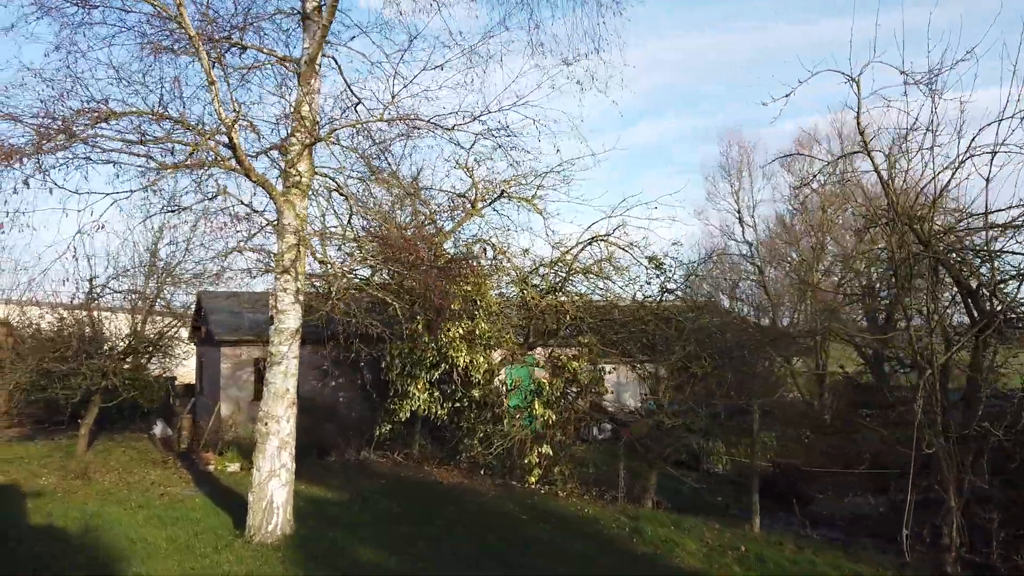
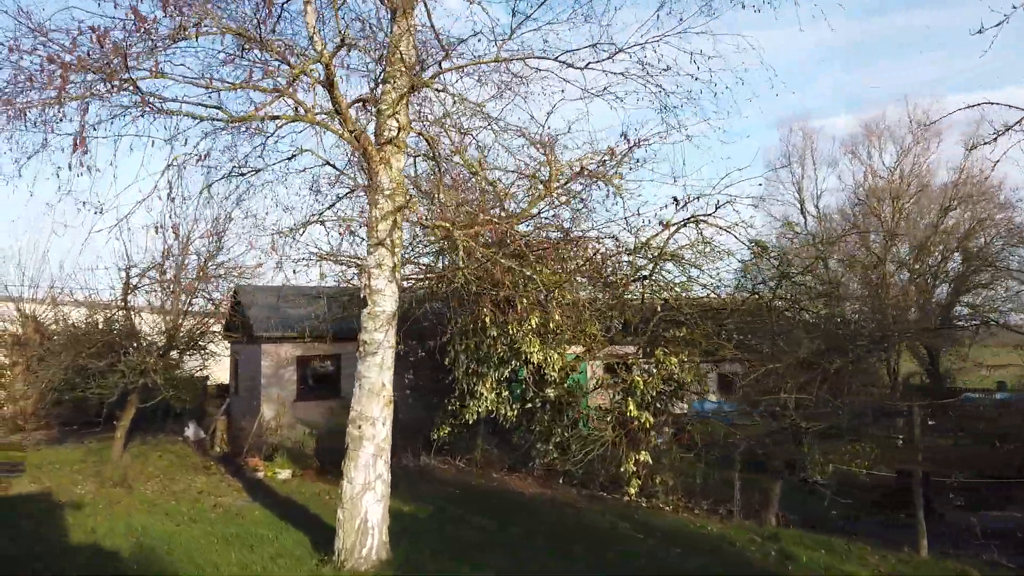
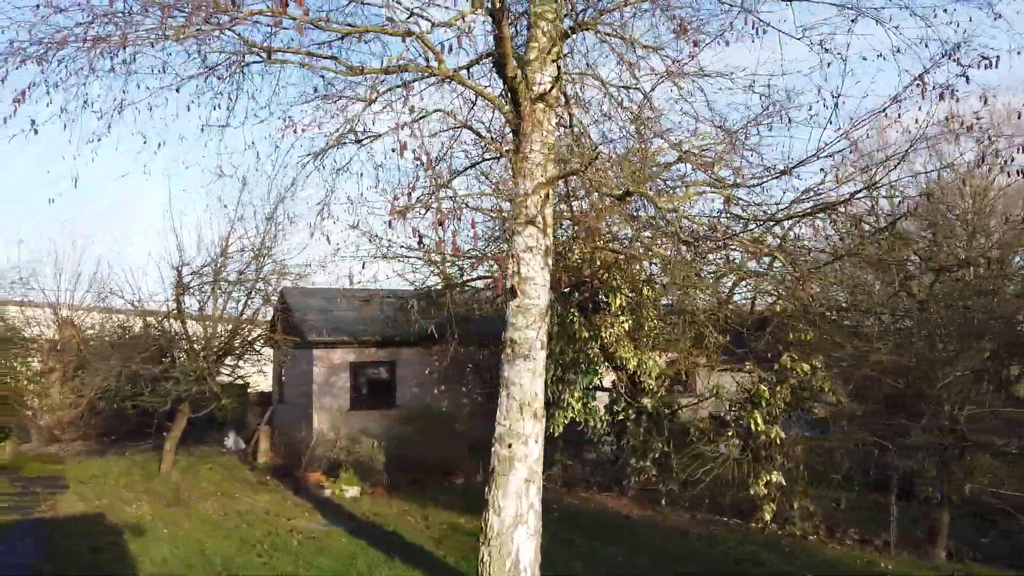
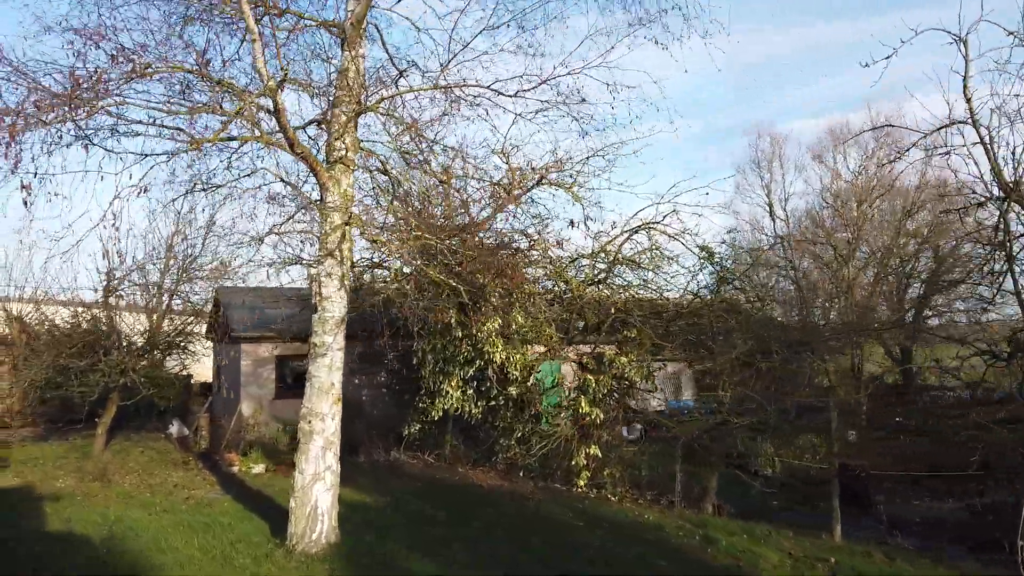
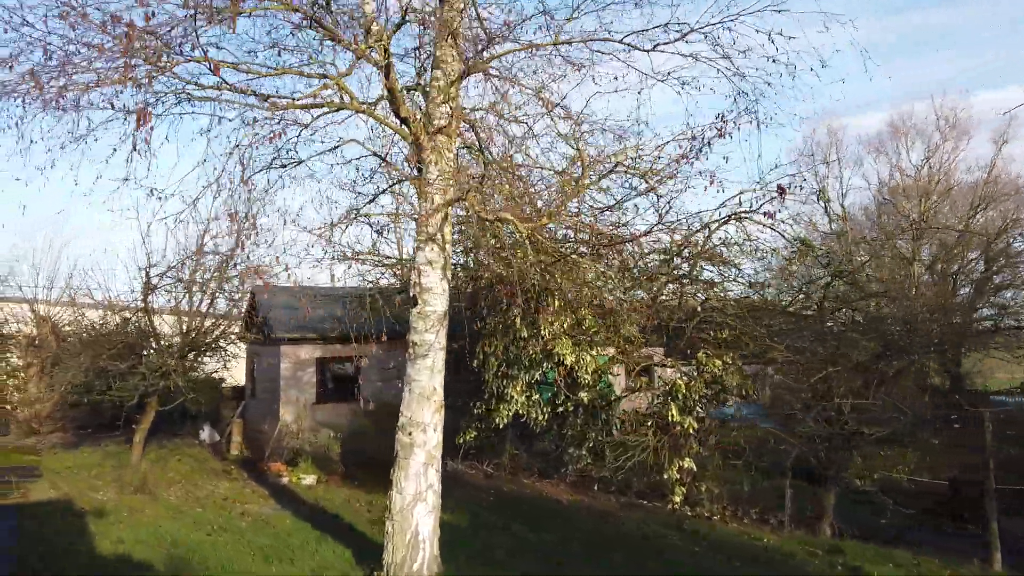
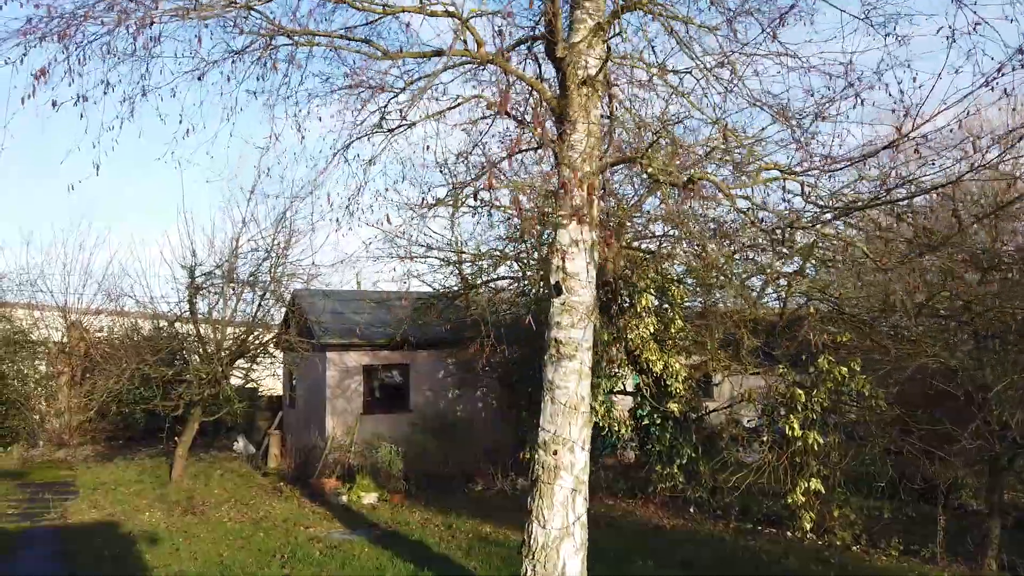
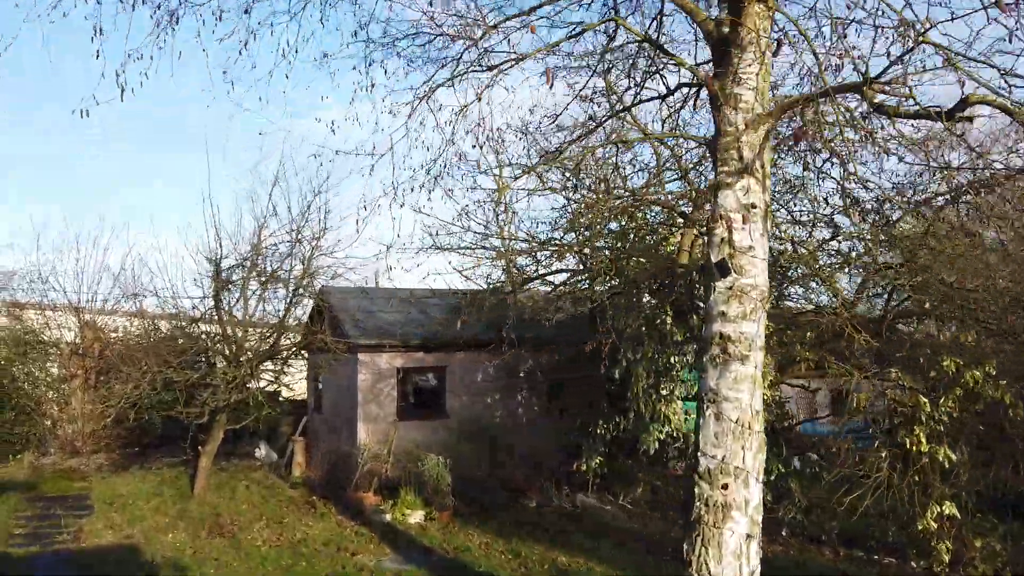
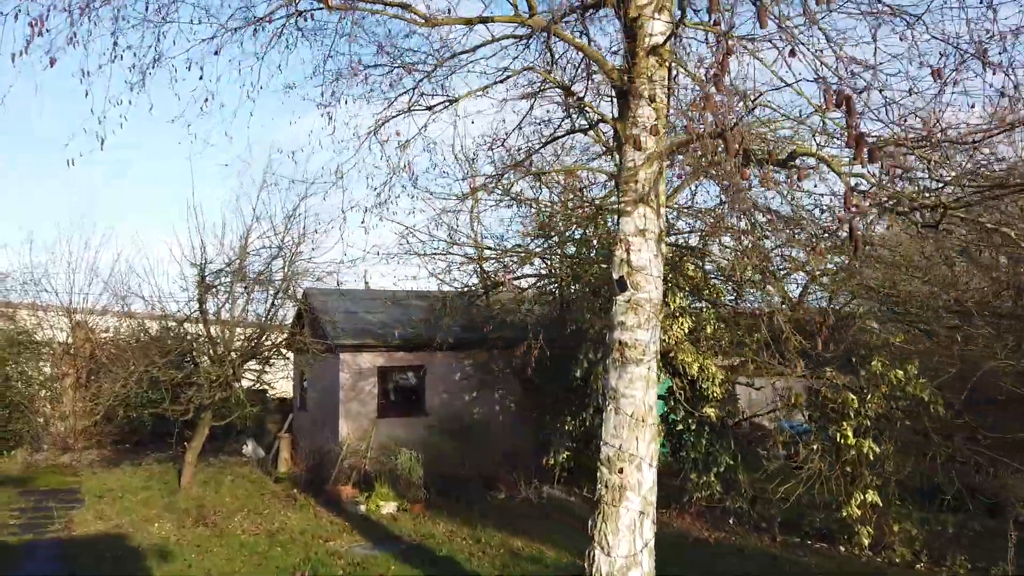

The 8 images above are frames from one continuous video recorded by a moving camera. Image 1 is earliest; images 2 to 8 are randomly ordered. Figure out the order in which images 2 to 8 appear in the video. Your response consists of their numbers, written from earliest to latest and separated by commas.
4, 2, 5, 3, 6, 8, 7
